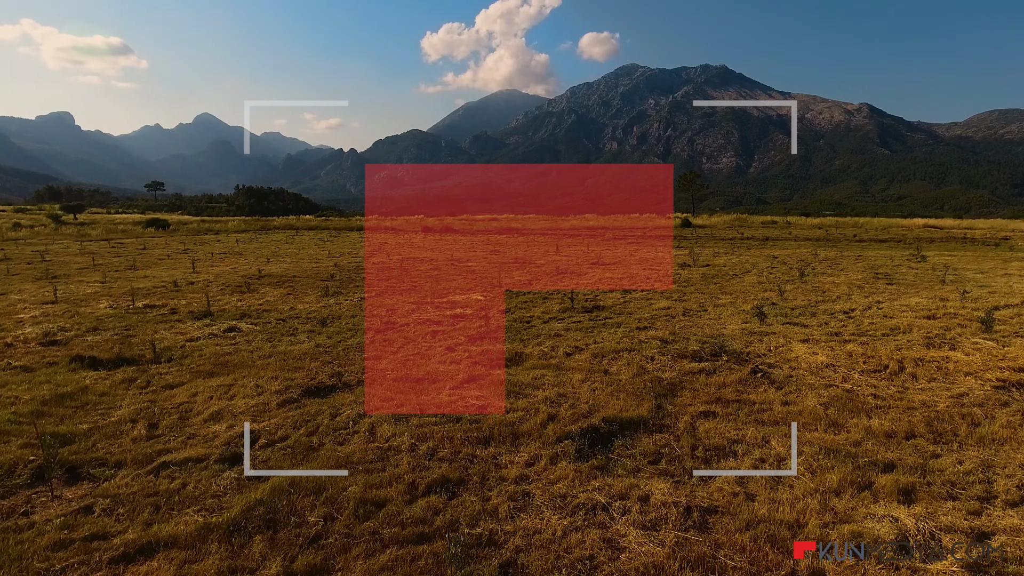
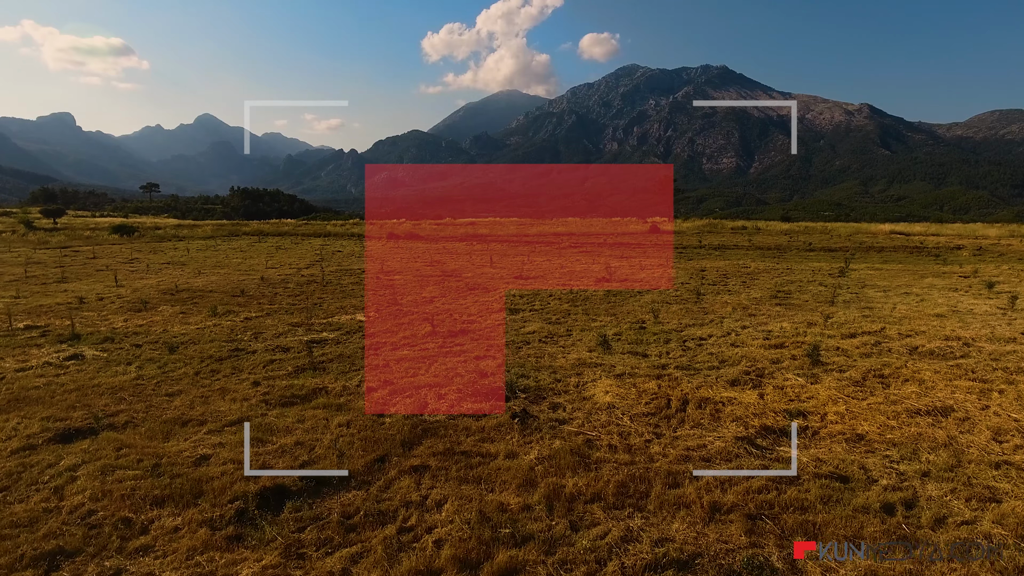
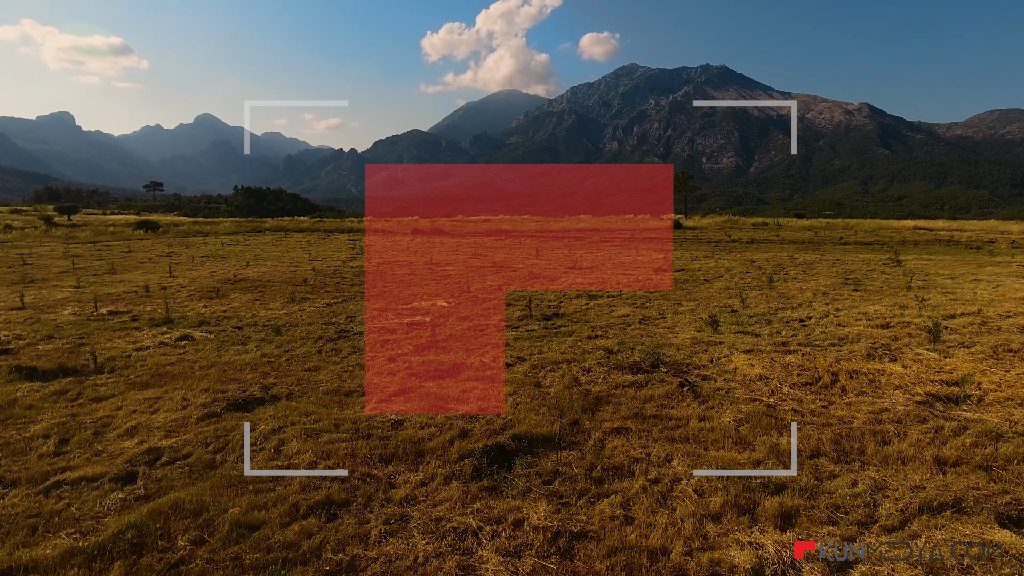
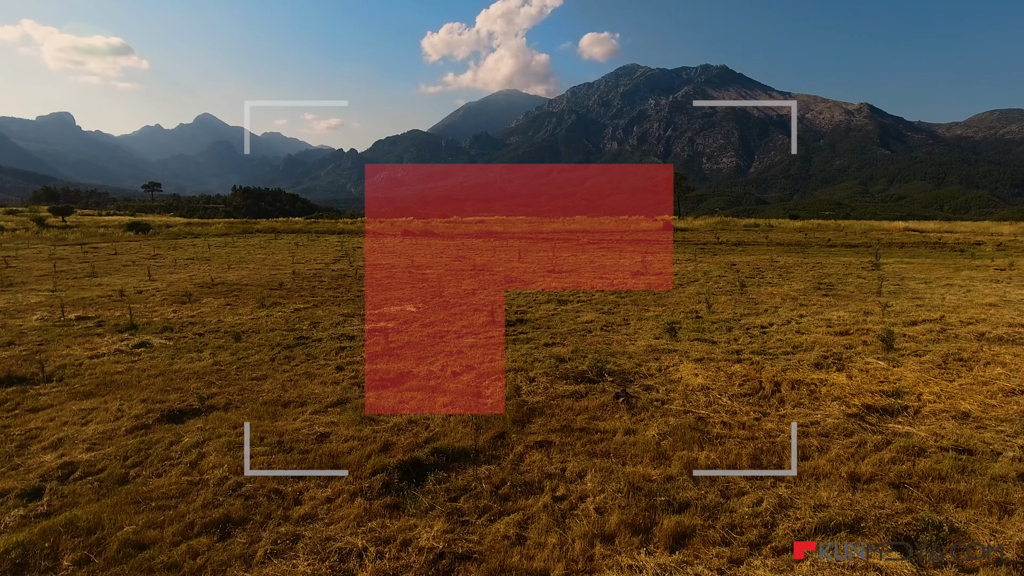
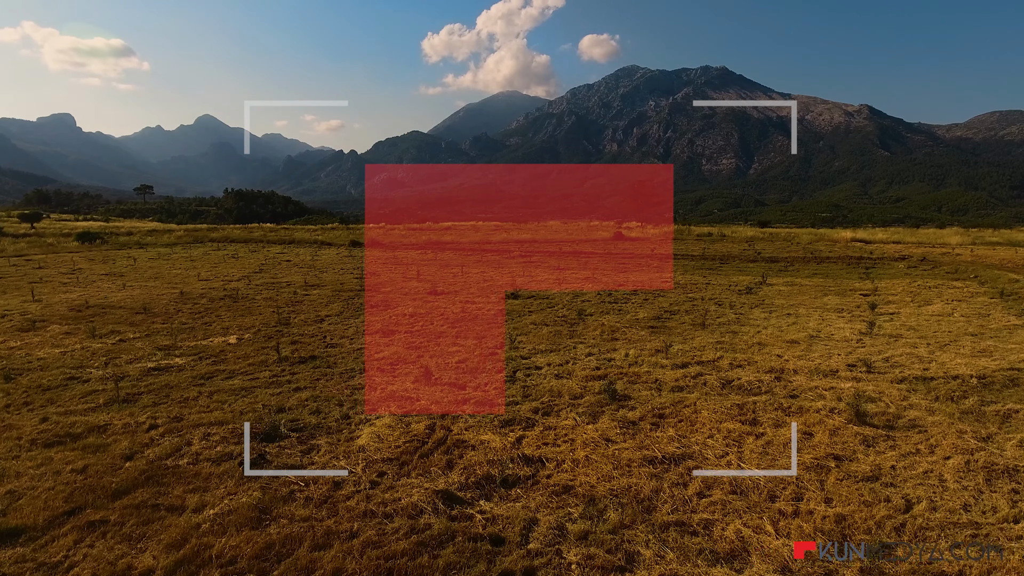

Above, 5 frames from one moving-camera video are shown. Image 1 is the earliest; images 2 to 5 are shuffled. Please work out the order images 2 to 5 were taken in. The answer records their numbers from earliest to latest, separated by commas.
3, 4, 2, 5
